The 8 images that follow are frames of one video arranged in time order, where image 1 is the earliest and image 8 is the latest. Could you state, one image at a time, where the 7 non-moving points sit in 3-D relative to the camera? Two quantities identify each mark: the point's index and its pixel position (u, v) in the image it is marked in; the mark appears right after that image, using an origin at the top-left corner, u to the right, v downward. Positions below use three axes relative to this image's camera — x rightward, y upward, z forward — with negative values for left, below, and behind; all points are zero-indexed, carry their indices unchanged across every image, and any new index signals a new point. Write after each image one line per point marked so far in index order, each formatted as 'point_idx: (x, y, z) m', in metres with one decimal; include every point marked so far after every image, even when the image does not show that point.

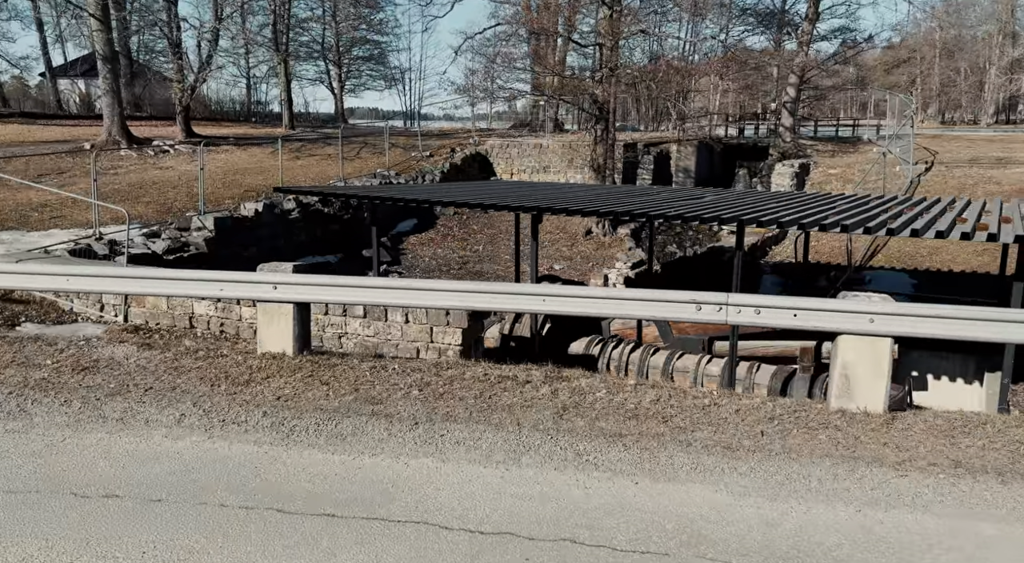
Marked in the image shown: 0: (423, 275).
0: (-1.6, +0.1, +16.0) m
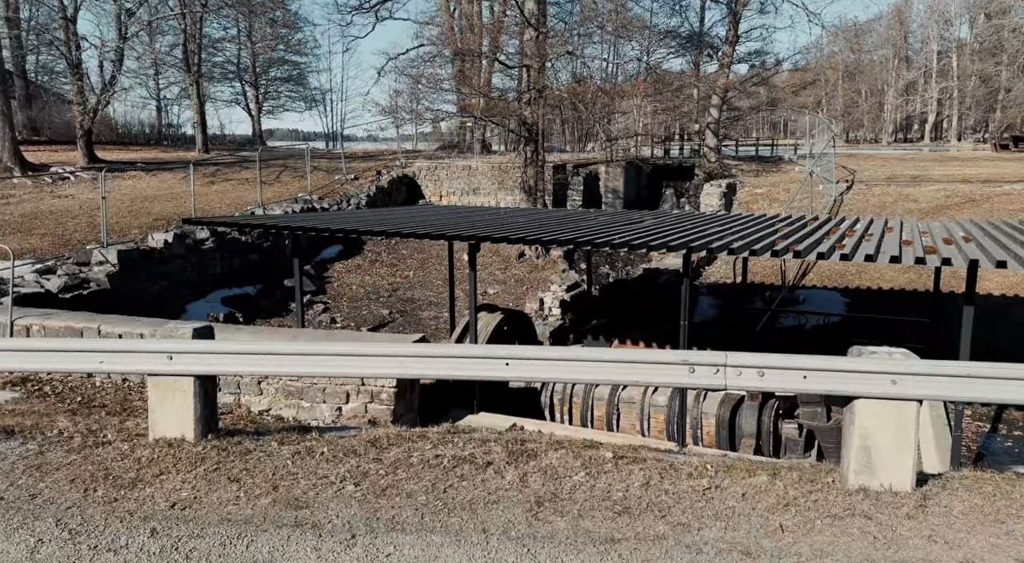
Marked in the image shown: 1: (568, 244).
0: (-2.7, -0.4, +15.3) m
1: (+0.6, +0.3, +8.5) m
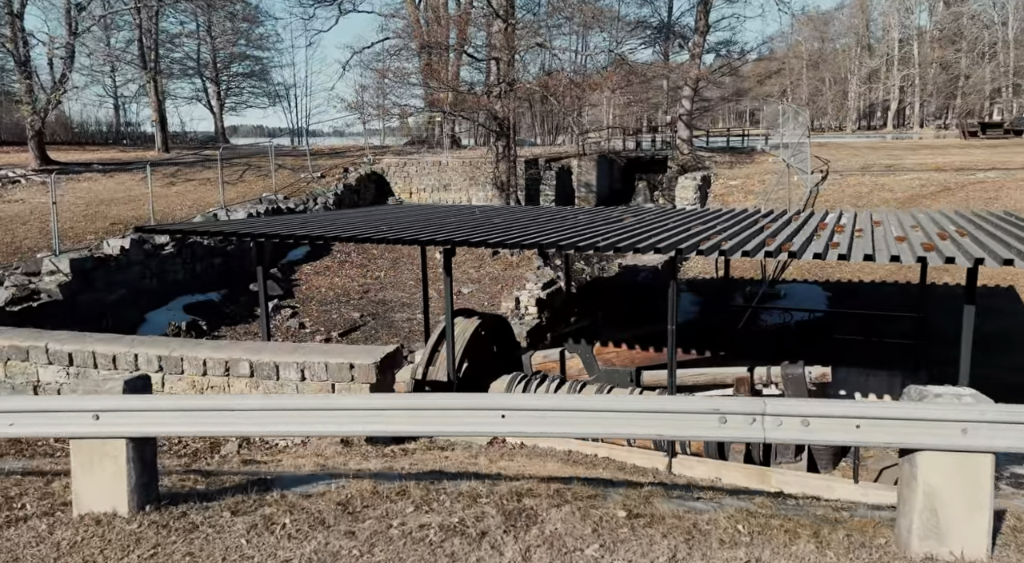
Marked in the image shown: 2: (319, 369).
0: (-3.2, -0.4, +14.7) m
1: (+0.4, +0.3, +8.0) m
2: (-1.5, -0.7, +7.2) m
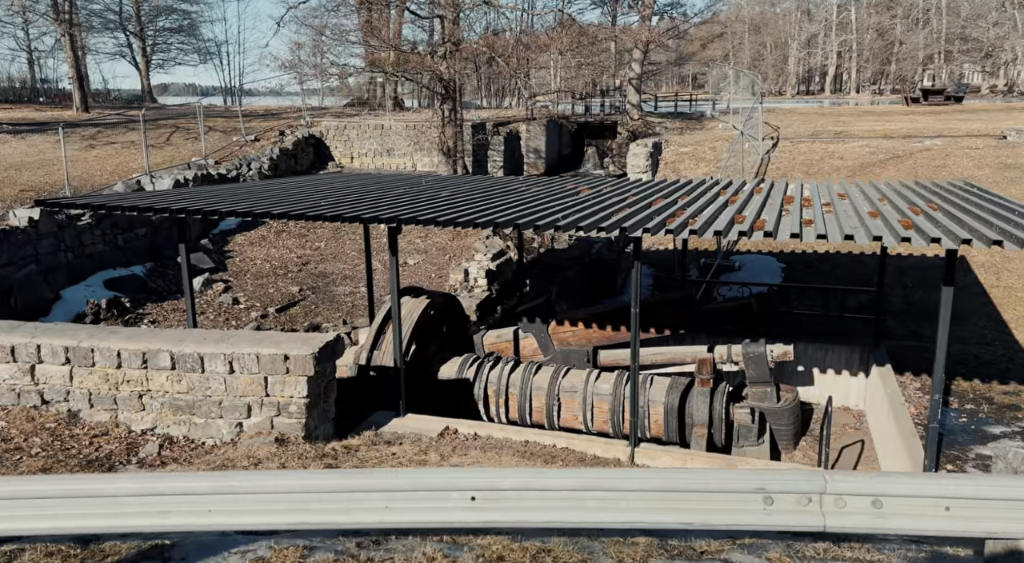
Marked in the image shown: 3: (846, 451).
0: (-4.0, 0.0, +13.9) m
1: (0.0, +0.5, +7.4) m
2: (-1.9, -0.6, +6.5) m
3: (+3.3, -1.7, +8.8) m
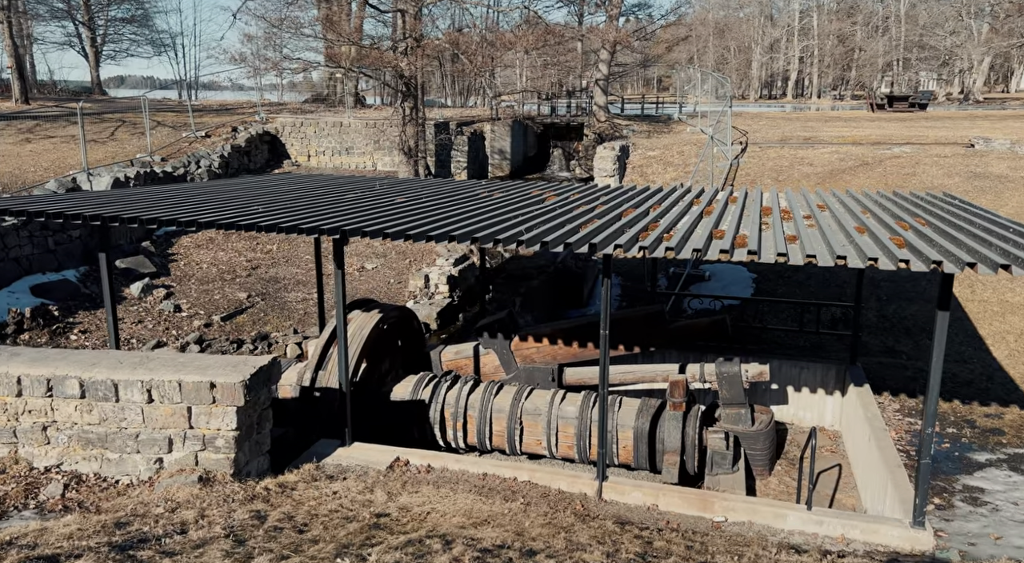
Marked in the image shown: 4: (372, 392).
0: (-4.6, -0.1, +13.0) m
1: (-0.4, +0.3, +6.7) m
2: (-2.1, -0.7, +5.7) m
3: (+2.9, -1.8, +8.3) m
4: (-1.2, -1.0, +7.9) m
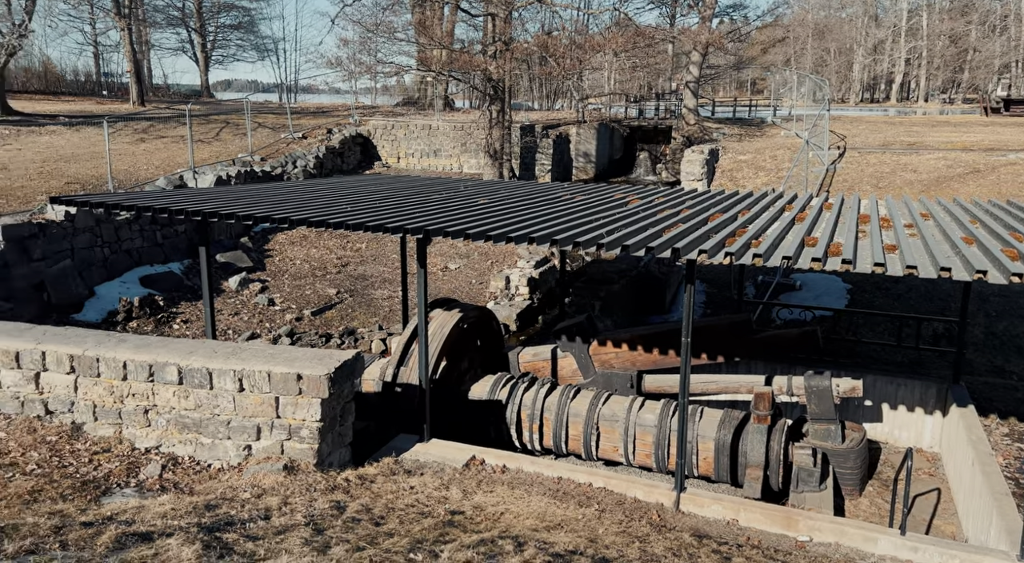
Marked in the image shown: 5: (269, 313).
0: (-3.3, 0.0, +13.4) m
1: (+0.2, +0.3, +6.7) m
2: (-1.7, -0.7, +5.9) m
3: (+3.6, -1.9, +7.9) m
4: (-0.6, -1.0, +8.0) m
5: (-3.3, -0.4, +12.1) m
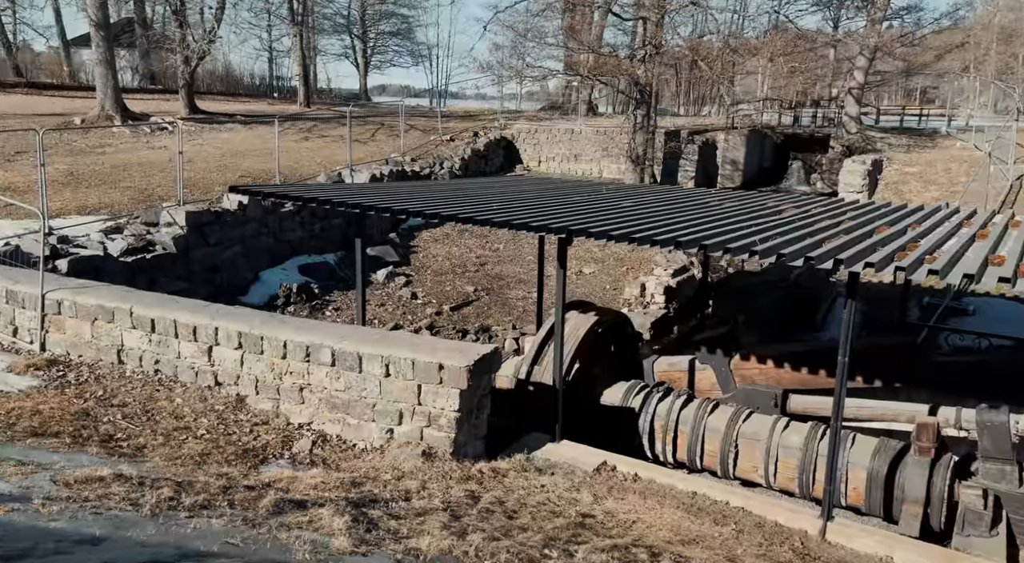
0: (-1.3, 0.0, +13.5) m
1: (+1.3, +0.3, +6.4) m
2: (-0.8, -0.6, +5.8) m
3: (+4.6, -2.2, +7.1) m
4: (+0.6, -1.0, +7.7) m
5: (-1.5, -0.3, +12.2) m
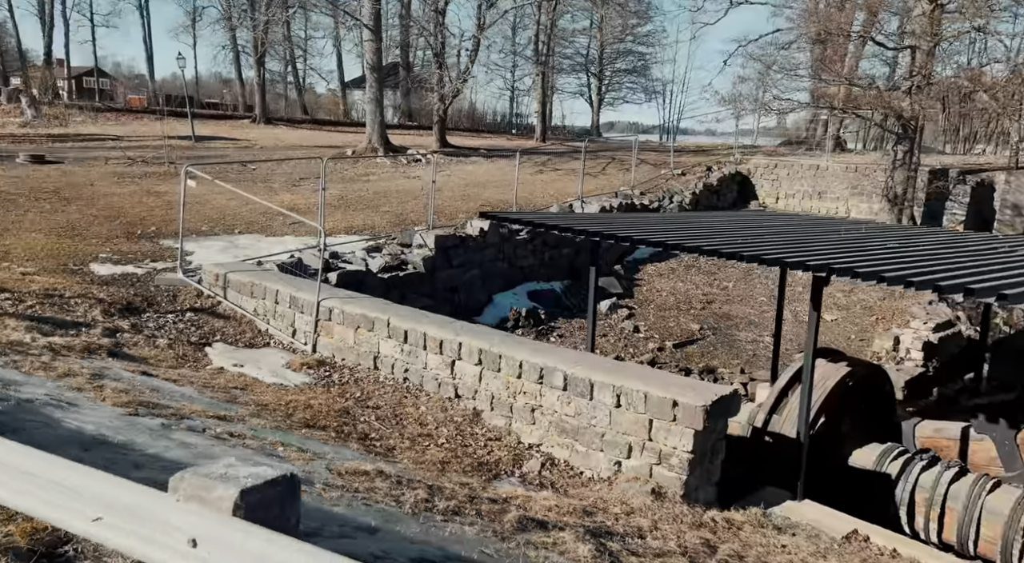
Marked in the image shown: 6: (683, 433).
0: (+2.0, -0.4, +13.0) m
1: (+2.9, 0.0, +5.5) m
2: (+0.7, -0.7, +5.3) m
3: (+6.1, -2.8, +5.3) m
4: (+2.4, -1.3, +6.9) m
5: (+1.5, -0.7, +11.8) m
6: (+1.0, -0.9, +5.2) m
